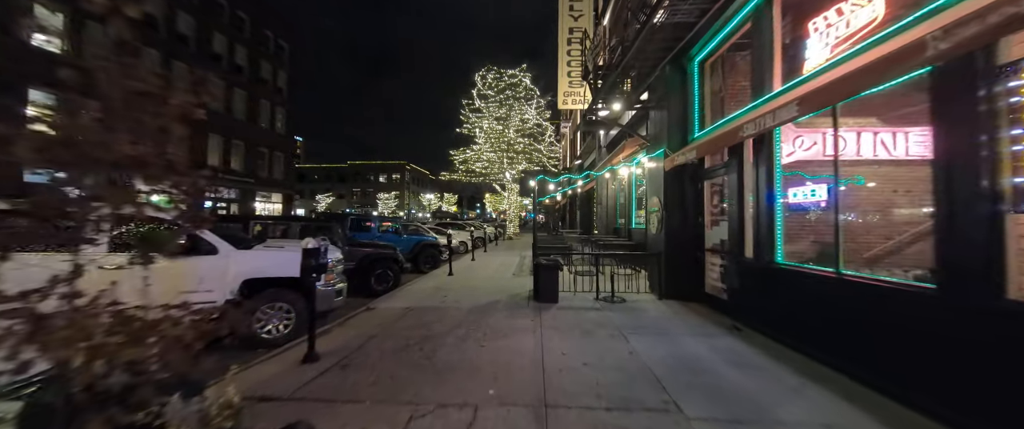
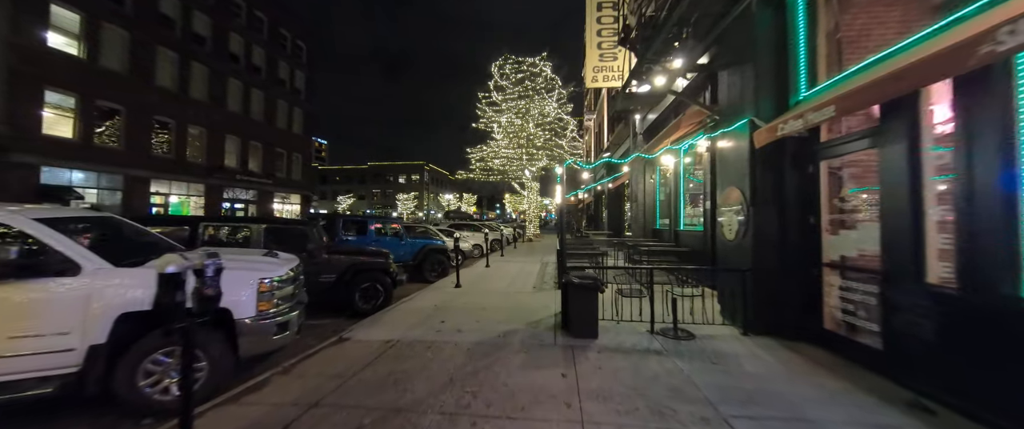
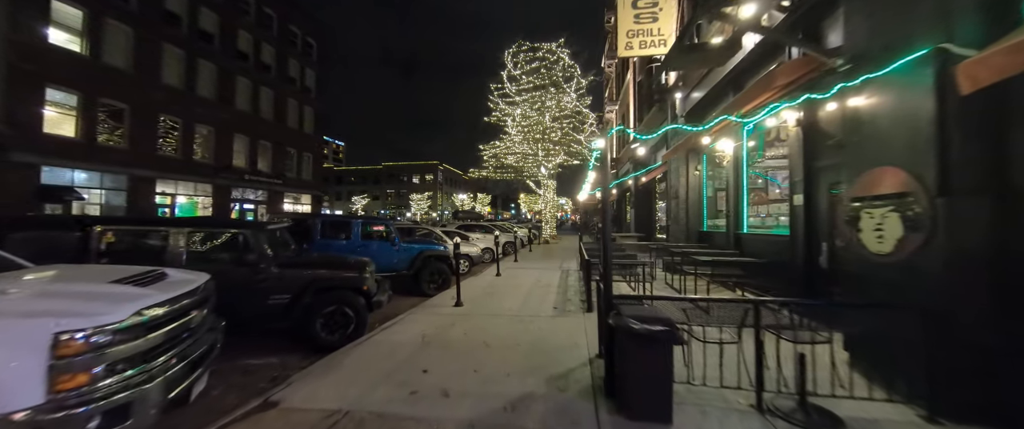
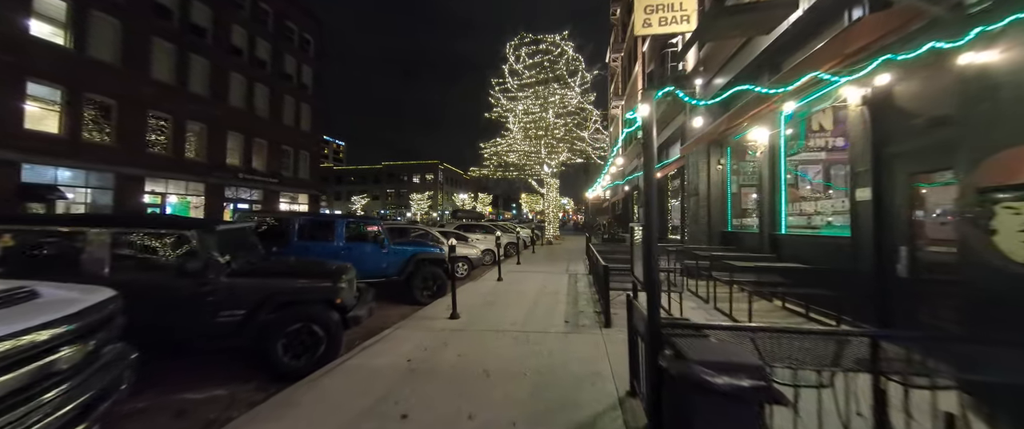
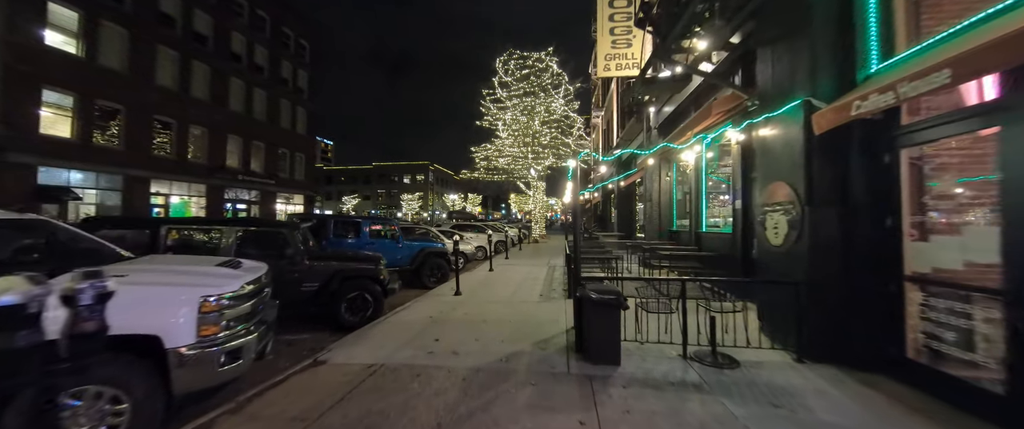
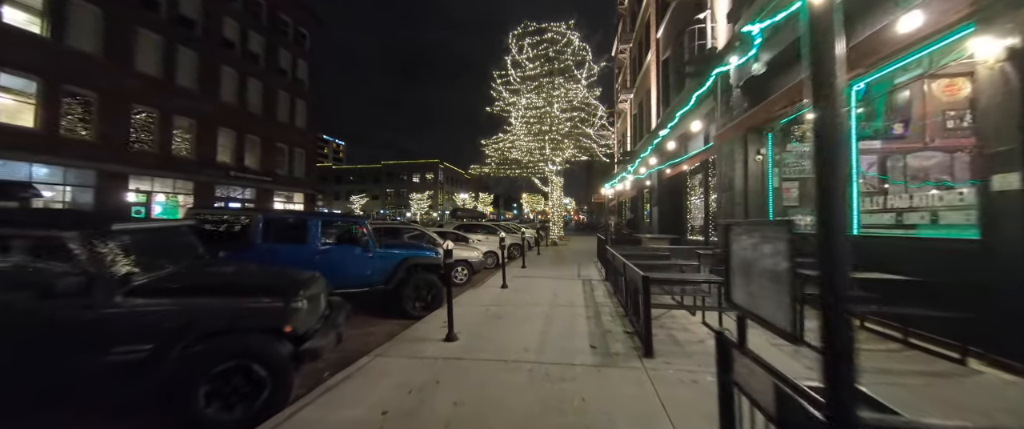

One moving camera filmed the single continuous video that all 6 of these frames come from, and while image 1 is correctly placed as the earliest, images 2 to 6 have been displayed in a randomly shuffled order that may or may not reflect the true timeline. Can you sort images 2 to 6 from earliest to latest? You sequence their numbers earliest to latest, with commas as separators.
2, 5, 3, 4, 6
